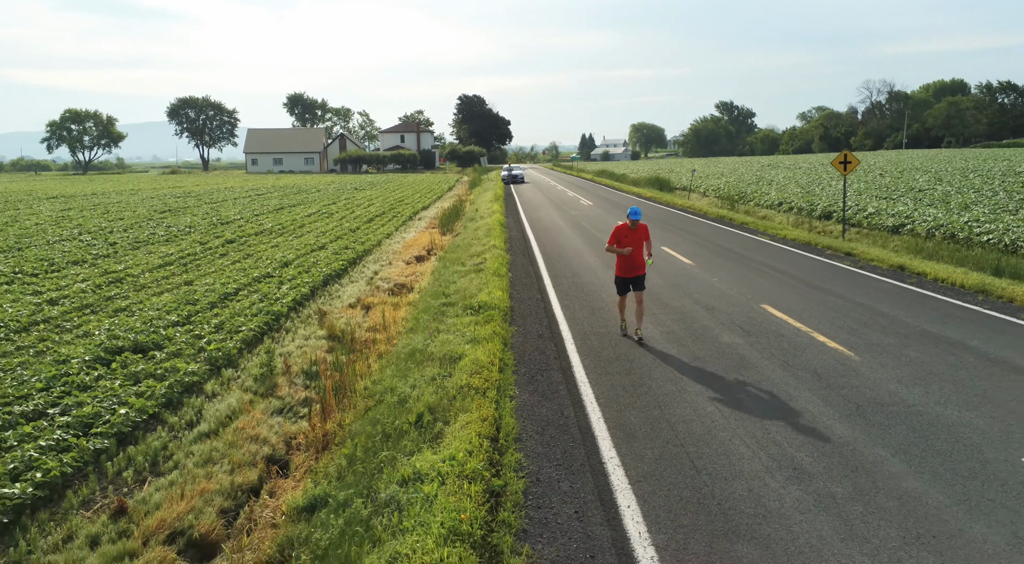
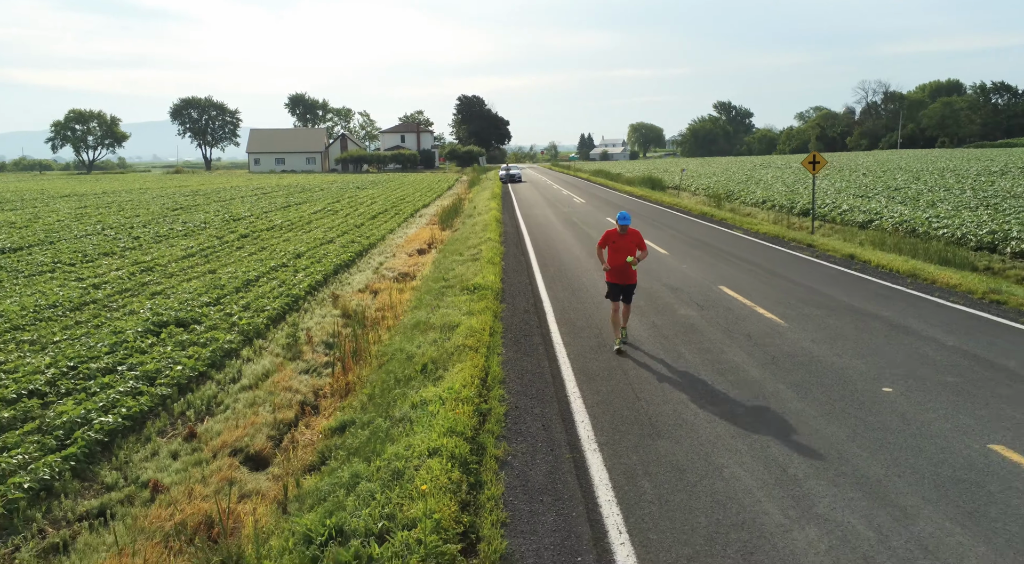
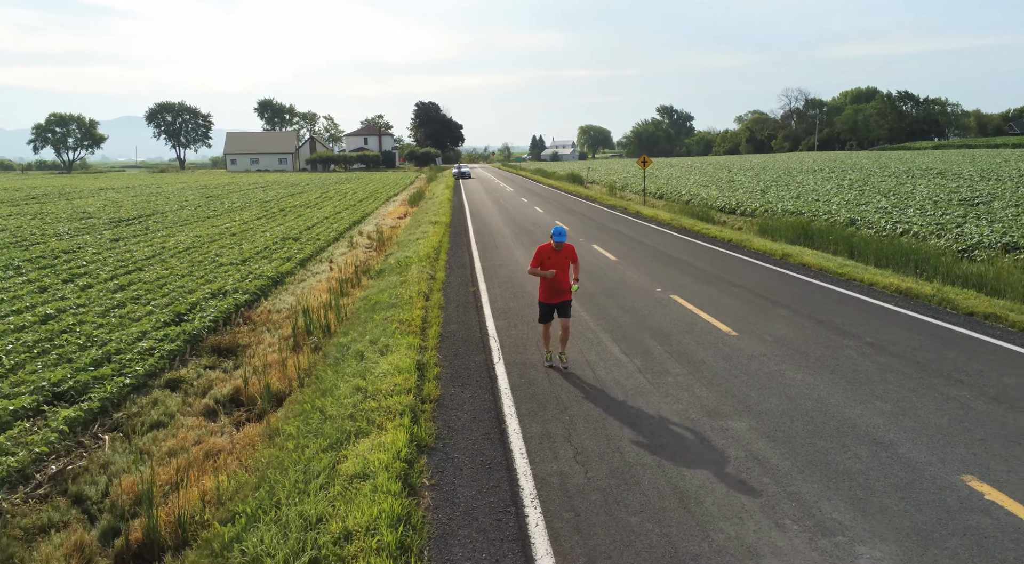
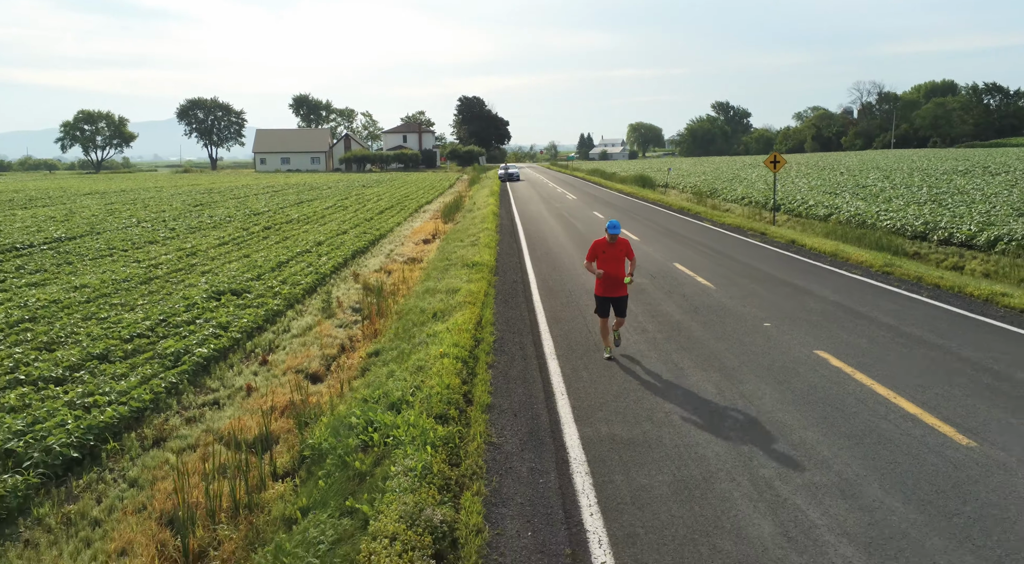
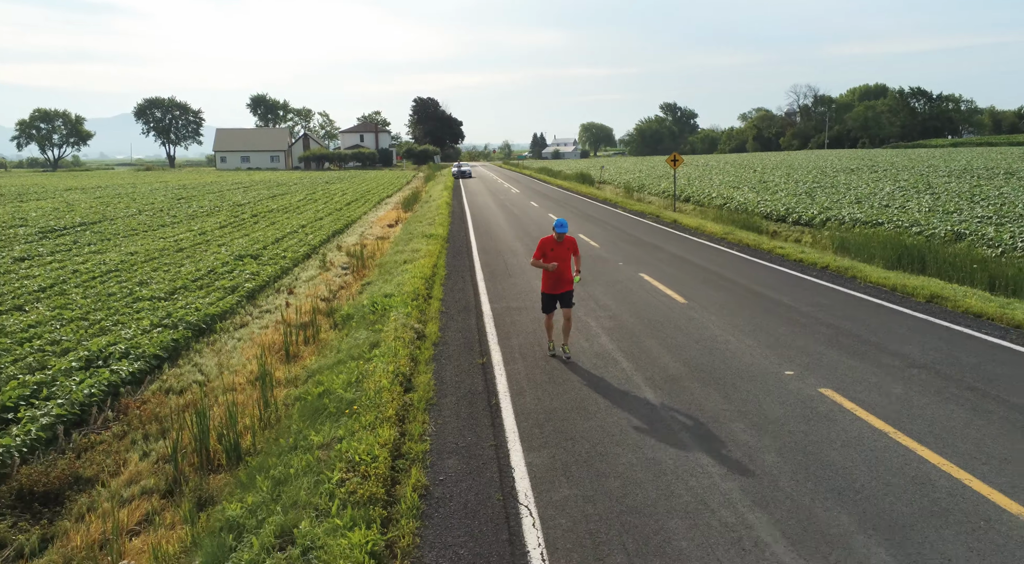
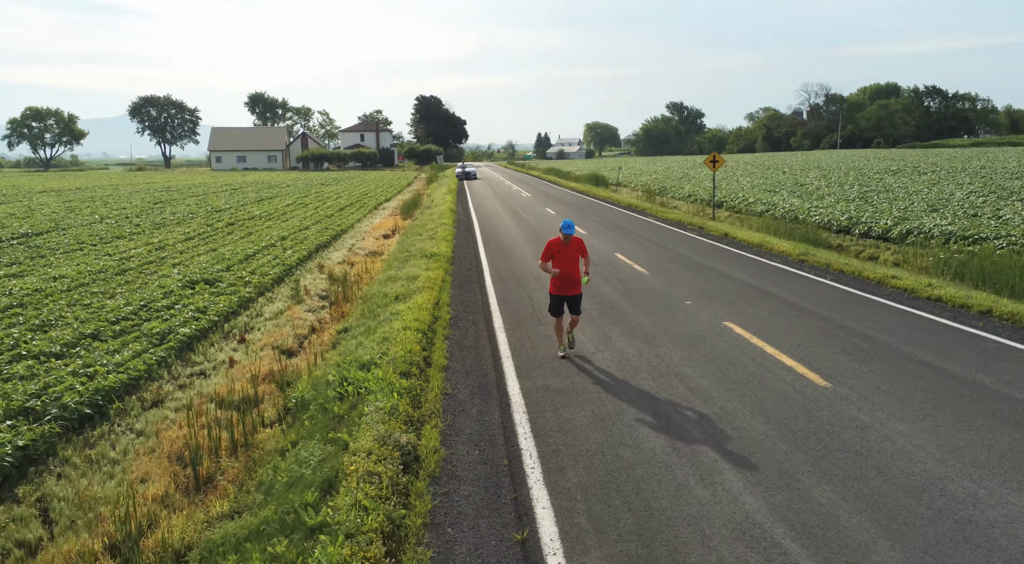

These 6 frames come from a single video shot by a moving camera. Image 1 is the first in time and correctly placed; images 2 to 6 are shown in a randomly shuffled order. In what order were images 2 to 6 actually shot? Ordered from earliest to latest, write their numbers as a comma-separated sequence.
2, 4, 6, 5, 3
